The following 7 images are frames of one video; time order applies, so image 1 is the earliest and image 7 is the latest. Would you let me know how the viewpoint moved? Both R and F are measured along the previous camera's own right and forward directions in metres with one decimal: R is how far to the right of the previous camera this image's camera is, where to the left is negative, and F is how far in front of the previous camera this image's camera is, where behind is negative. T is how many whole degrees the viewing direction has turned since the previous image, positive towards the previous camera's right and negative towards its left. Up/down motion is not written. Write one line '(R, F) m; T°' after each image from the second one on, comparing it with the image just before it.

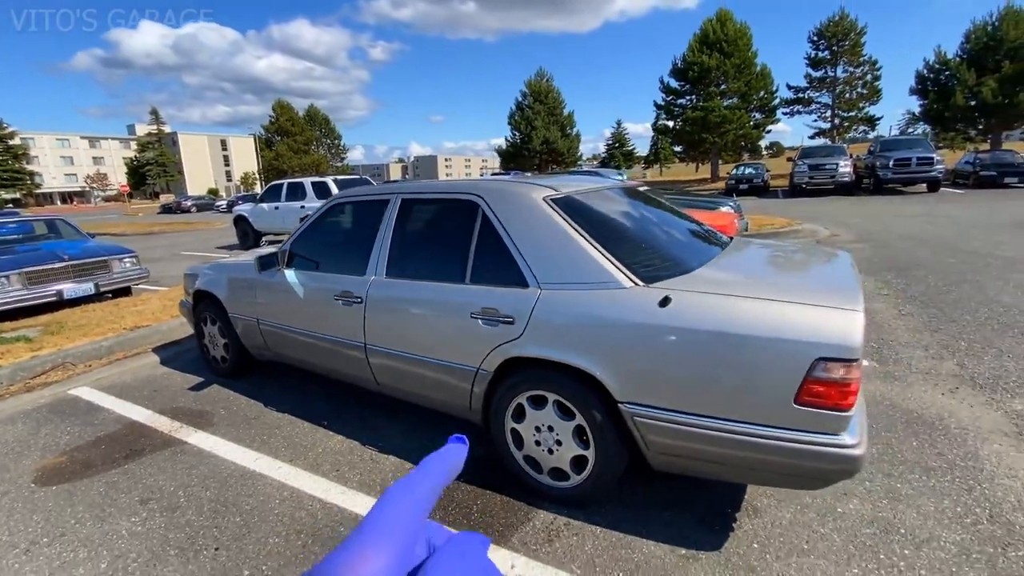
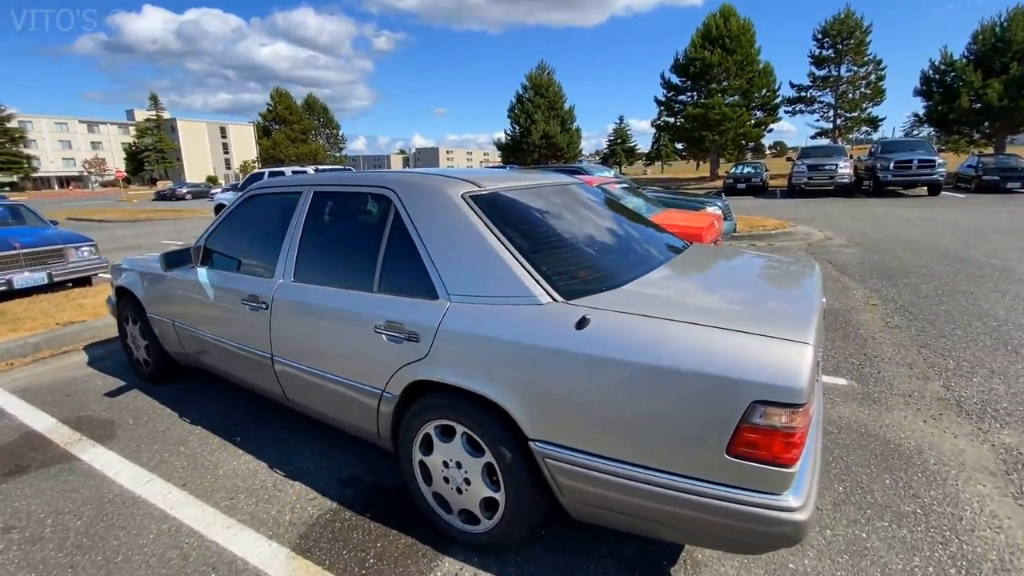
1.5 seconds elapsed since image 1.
(+0.4, +0.4) m; 0°
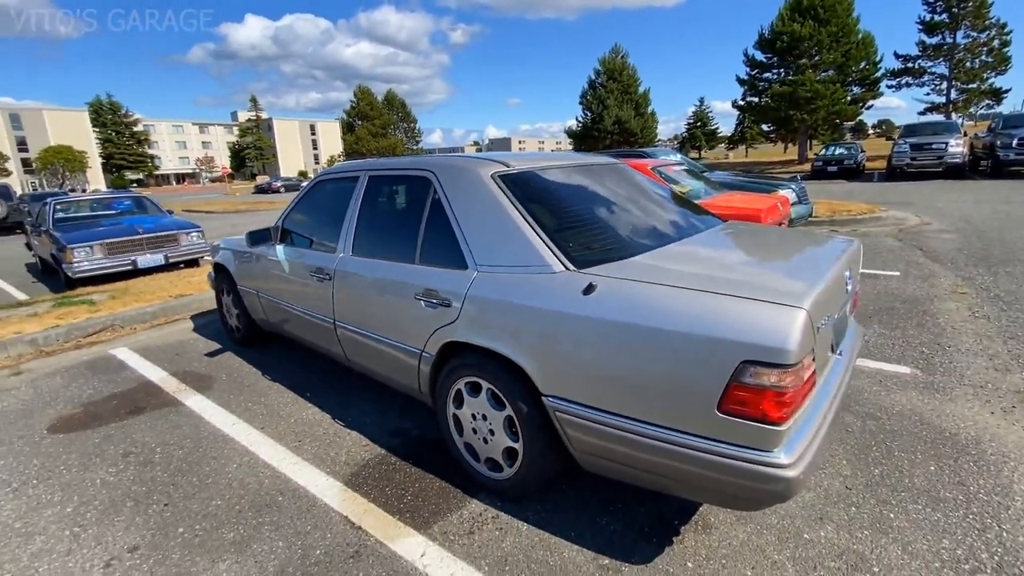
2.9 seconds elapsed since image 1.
(+0.2, -0.2) m; -8°
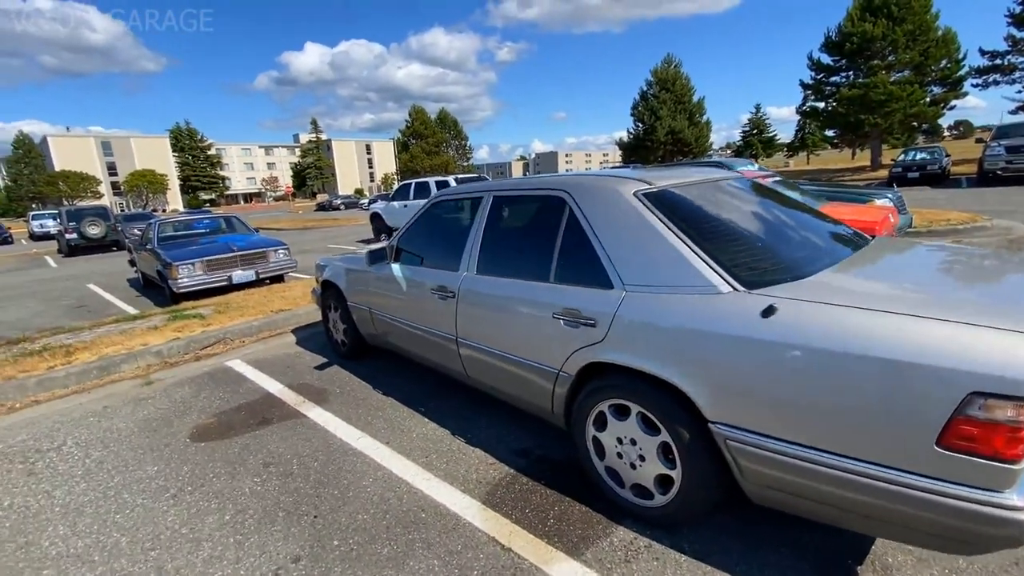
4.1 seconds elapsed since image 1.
(-0.5, 0.0) m; -5°
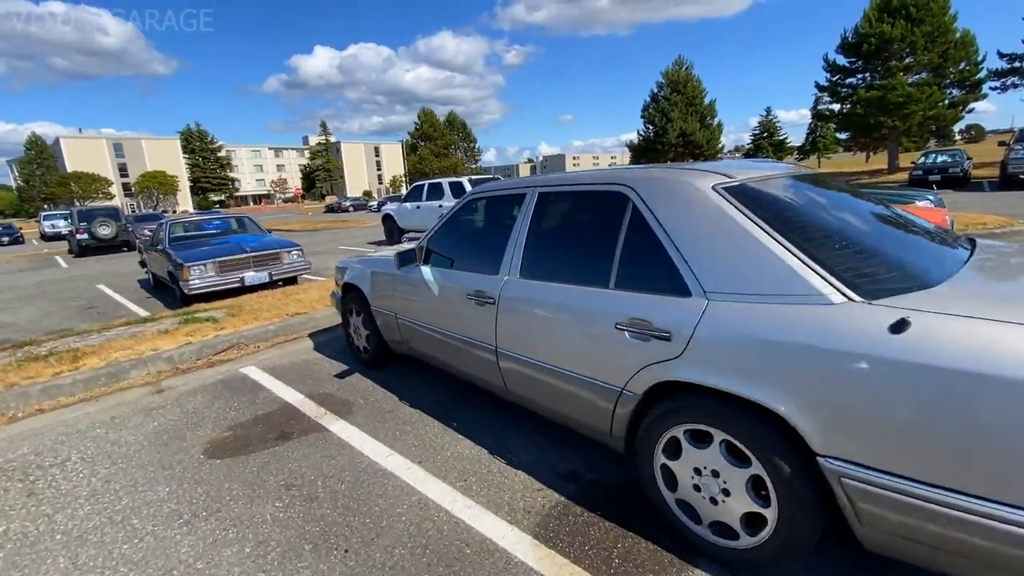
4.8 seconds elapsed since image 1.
(-0.2, +0.3) m; -1°
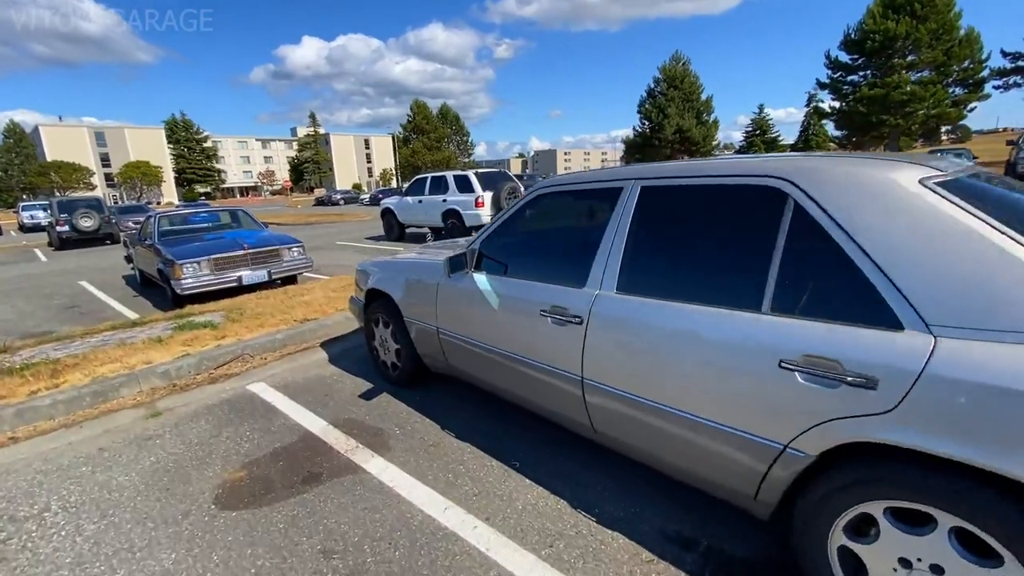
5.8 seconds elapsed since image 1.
(-0.5, +0.6) m; +1°
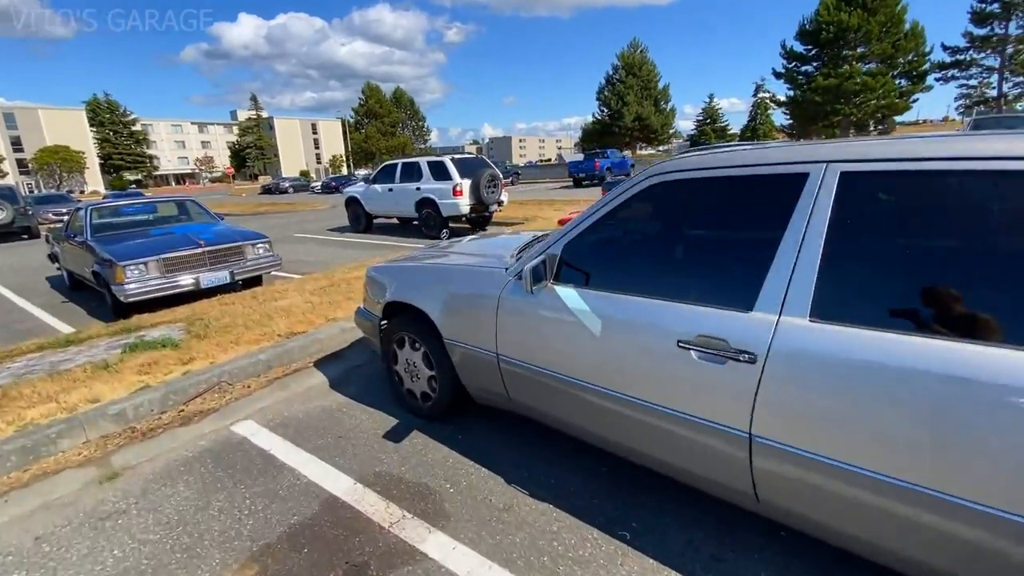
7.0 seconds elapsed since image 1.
(-0.7, +0.7) m; +5°
